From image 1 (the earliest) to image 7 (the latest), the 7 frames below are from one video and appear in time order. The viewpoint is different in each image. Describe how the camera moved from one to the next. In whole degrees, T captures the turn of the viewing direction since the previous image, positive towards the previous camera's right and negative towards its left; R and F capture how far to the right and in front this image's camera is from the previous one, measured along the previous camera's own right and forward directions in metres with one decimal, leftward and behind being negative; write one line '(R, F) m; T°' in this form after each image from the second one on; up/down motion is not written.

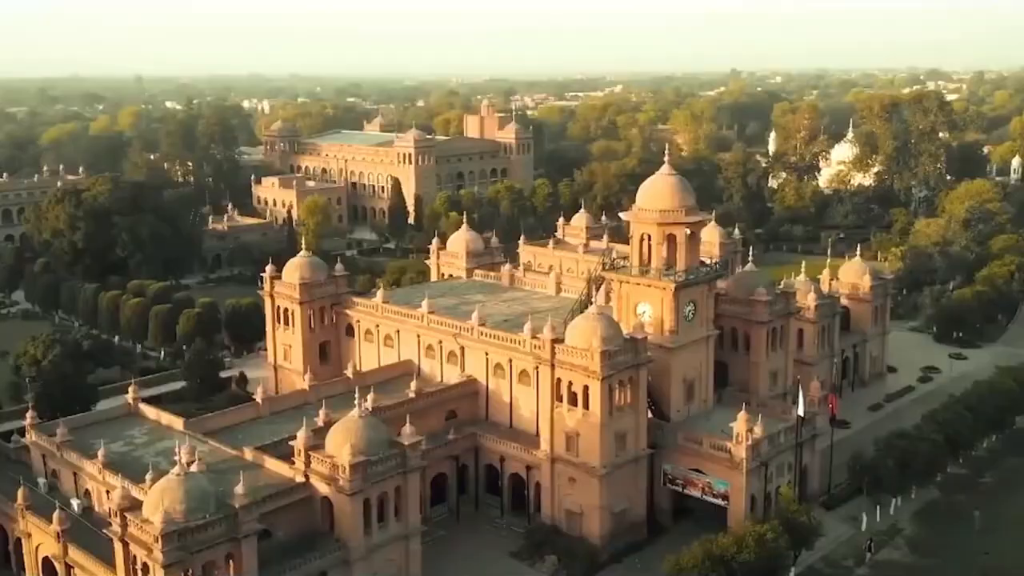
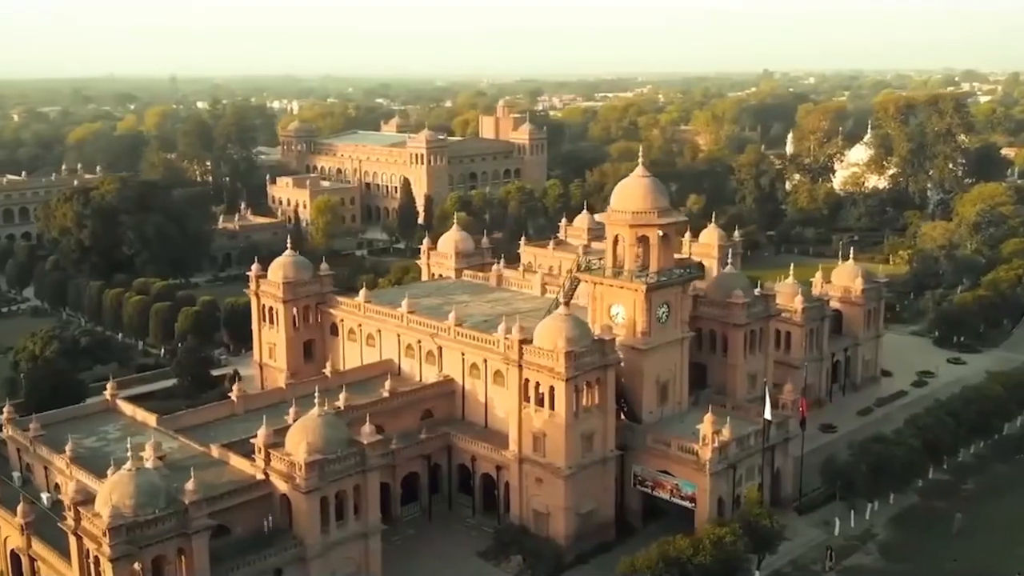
(+2.1, -0.1) m; -2°
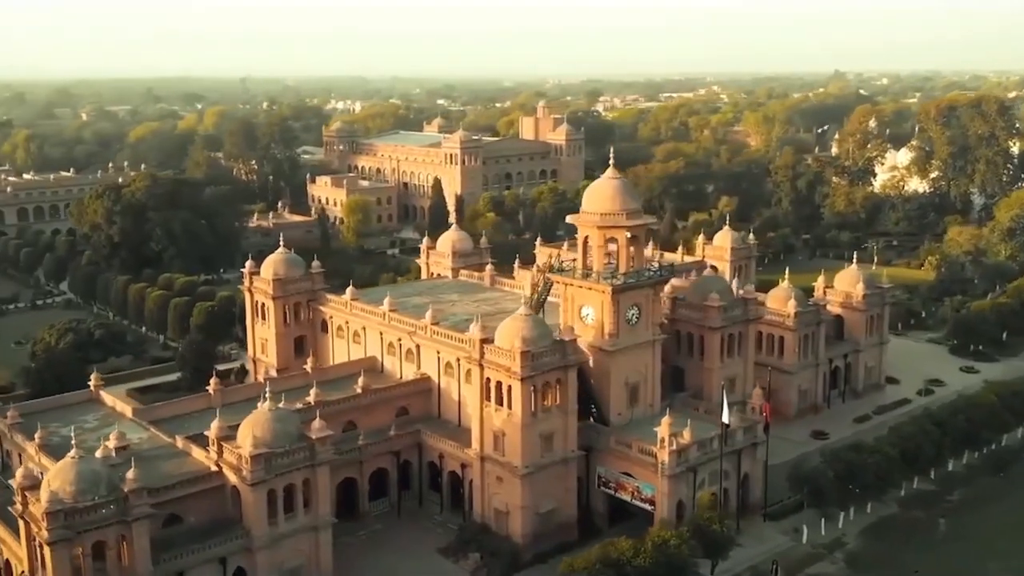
(+3.4, -0.1) m; -4°
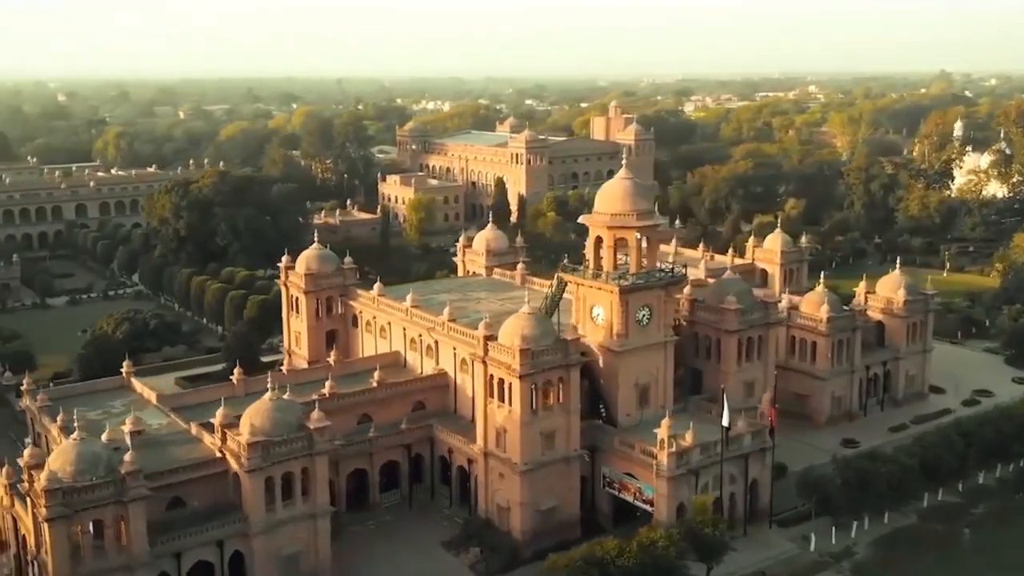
(+2.9, -0.2) m; -5°
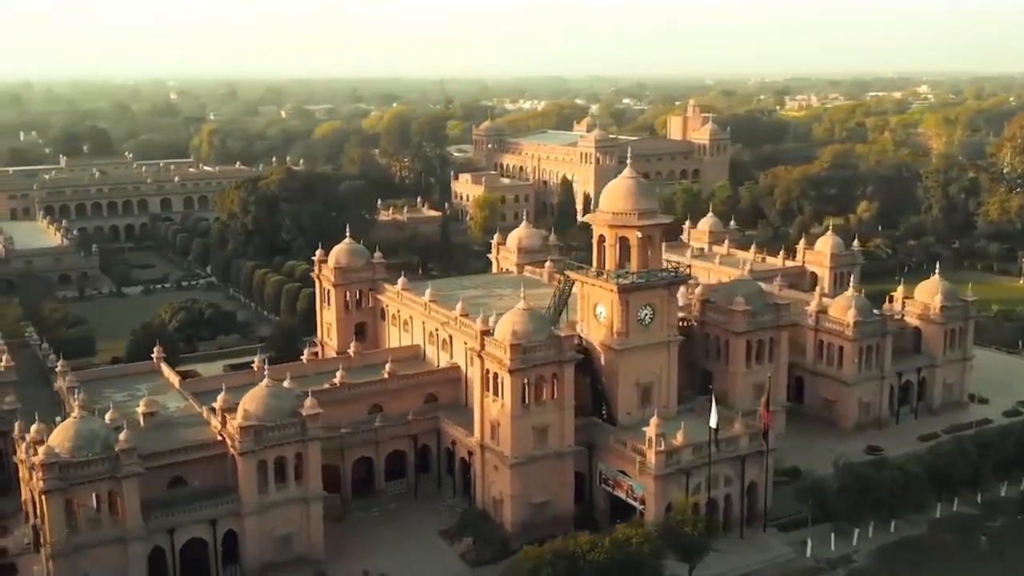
(+3.6, -0.4) m; -6°
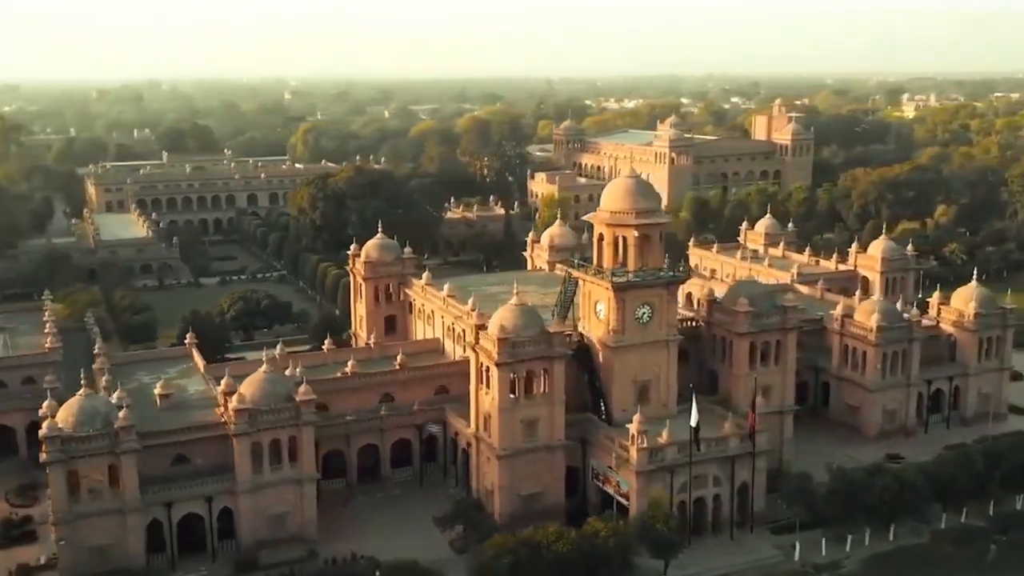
(+4.1, -0.6) m; -6°
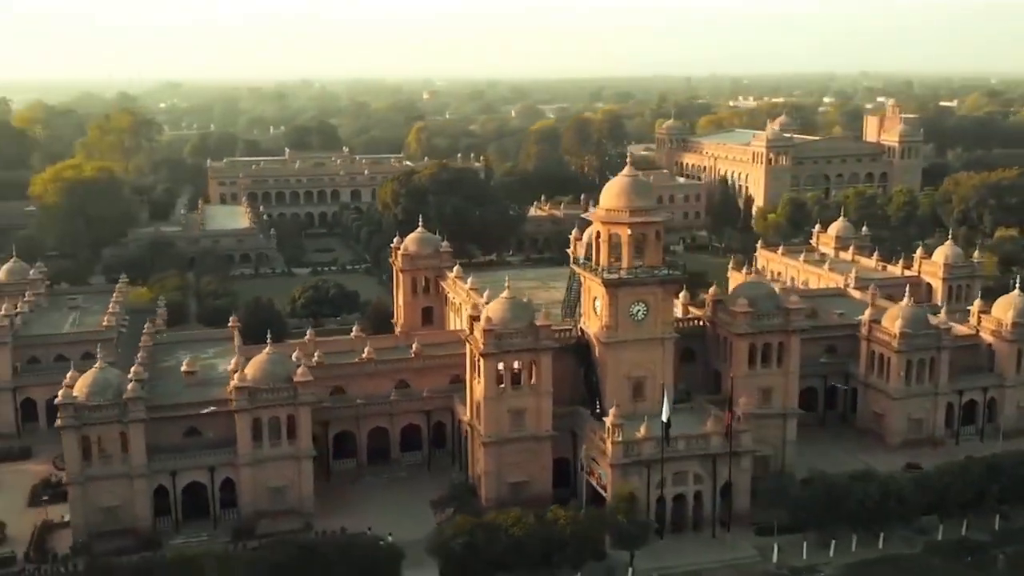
(+5.3, -0.8) m; -8°
